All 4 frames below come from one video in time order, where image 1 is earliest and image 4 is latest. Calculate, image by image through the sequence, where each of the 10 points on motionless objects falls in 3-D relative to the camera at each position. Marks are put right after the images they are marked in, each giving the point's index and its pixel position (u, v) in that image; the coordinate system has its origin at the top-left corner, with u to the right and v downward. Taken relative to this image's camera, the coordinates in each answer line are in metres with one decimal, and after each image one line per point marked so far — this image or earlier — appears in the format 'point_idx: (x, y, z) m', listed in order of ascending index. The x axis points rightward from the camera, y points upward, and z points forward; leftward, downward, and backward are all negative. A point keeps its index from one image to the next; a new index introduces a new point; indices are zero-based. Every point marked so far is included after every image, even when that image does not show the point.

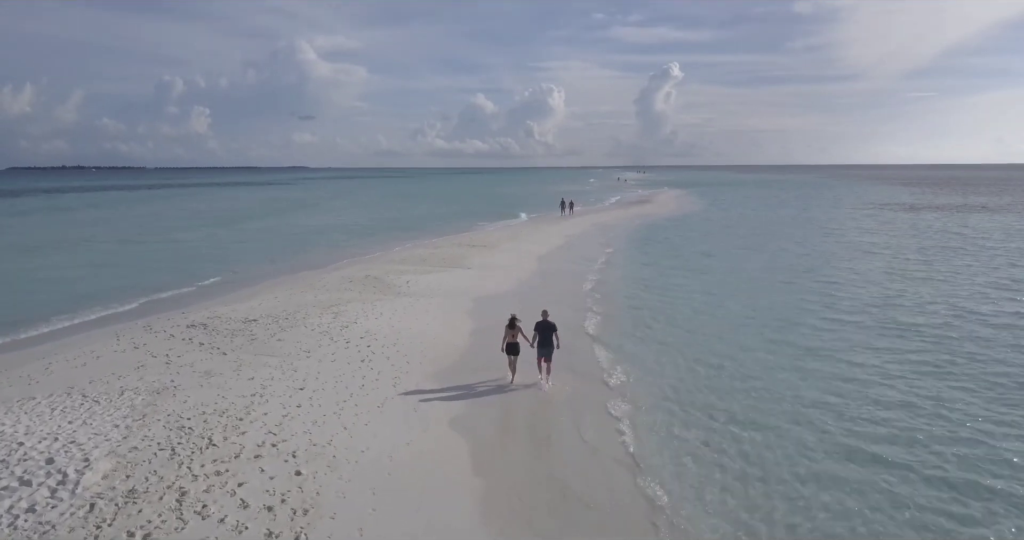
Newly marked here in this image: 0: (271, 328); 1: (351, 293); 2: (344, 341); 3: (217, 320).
0: (-6.1, -1.5, +14.2) m
1: (-5.4, -0.7, +18.8) m
2: (-4.0, -1.7, +13.5) m
3: (-7.9, -1.4, +14.9) m
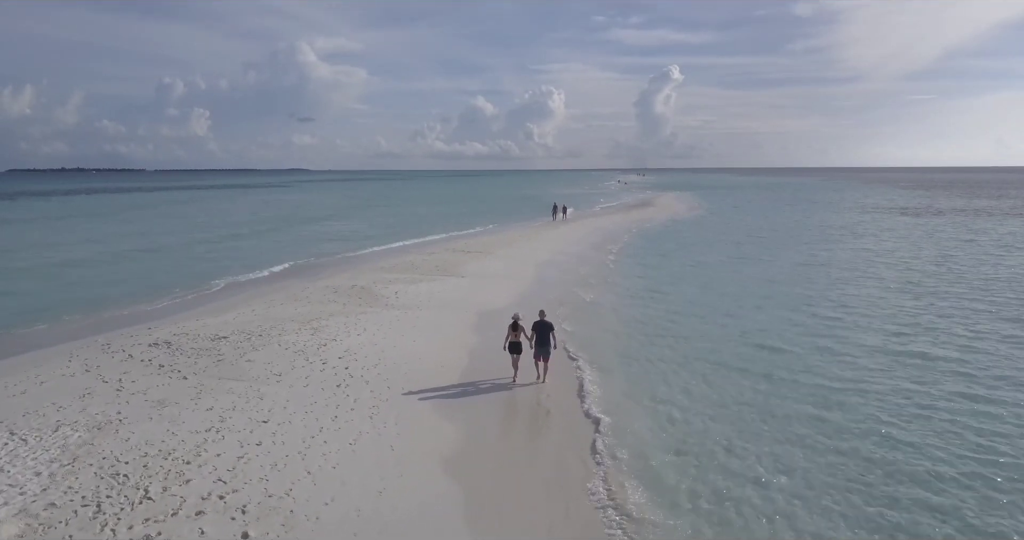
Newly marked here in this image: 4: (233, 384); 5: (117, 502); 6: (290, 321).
0: (-6.3, -1.8, +13.0) m
1: (-5.5, -1.1, +17.6) m
2: (-4.2, -2.0, +12.2) m
3: (-8.0, -1.7, +13.6) m
4: (-5.5, -2.2, +11.0) m
5: (-4.9, -2.9, +7.0) m
6: (-6.1, -1.4, +15.5) m
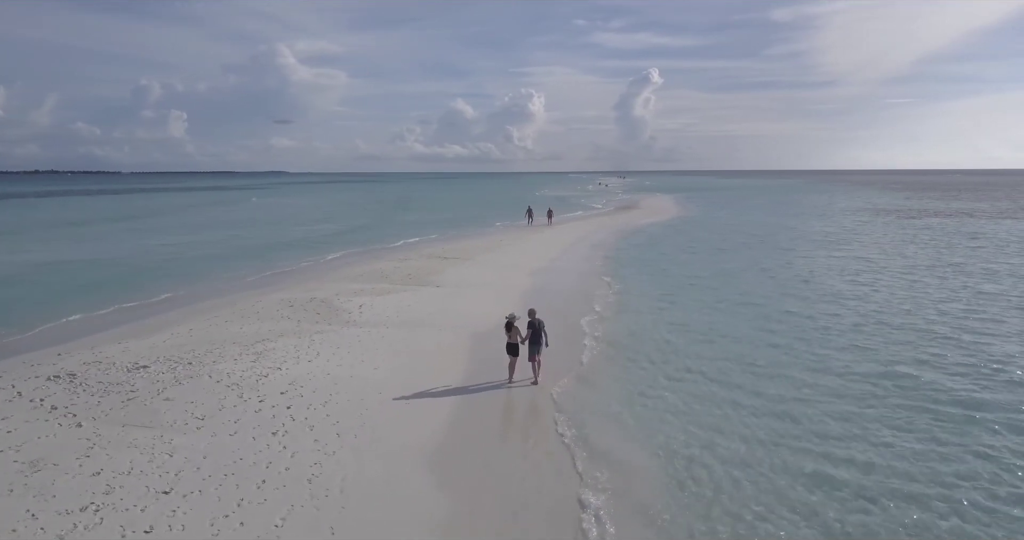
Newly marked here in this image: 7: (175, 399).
0: (-6.7, -2.1, +10.6) m
1: (-6.0, -1.4, +15.2) m
2: (-4.5, -2.3, +10.0) m
3: (-8.4, -2.0, +11.2) m
4: (-5.8, -2.5, +8.7) m
5: (-5.1, -3.2, +4.7) m
6: (-6.6, -1.7, +13.2) m
7: (-5.9, -2.3, +9.8) m
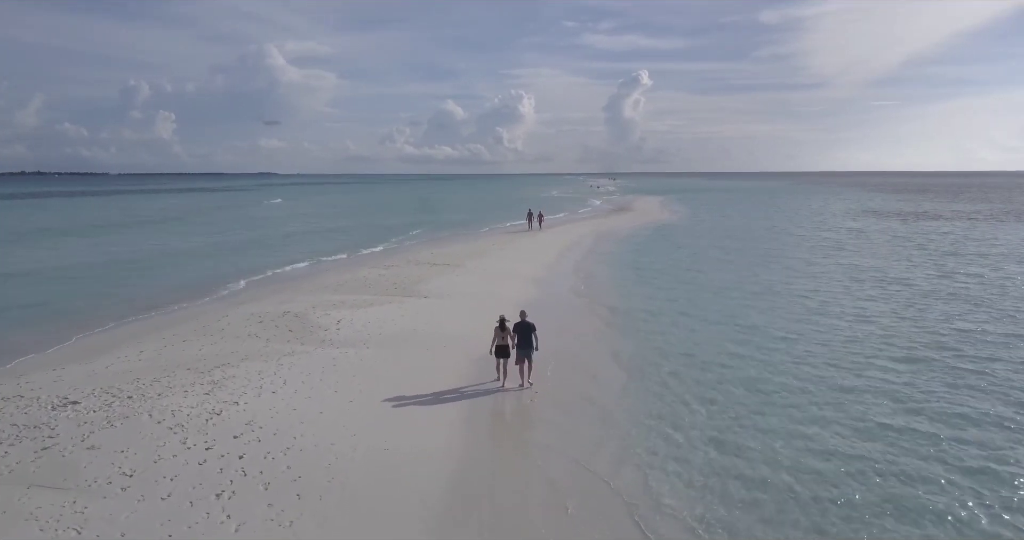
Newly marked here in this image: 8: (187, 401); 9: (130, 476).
0: (-6.7, -2.4, +8.8) m
1: (-6.1, -1.7, +13.5) m
2: (-4.5, -2.6, +8.2) m
3: (-8.4, -2.3, +9.4) m
4: (-5.8, -2.8, +6.9) m
5: (-5.0, -3.4, +2.9) m
6: (-6.7, -2.0, +11.4) m
7: (-5.9, -2.5, +8.1) m
8: (-5.6, -2.3, +9.8) m
9: (-5.0, -2.7, +7.4) m
